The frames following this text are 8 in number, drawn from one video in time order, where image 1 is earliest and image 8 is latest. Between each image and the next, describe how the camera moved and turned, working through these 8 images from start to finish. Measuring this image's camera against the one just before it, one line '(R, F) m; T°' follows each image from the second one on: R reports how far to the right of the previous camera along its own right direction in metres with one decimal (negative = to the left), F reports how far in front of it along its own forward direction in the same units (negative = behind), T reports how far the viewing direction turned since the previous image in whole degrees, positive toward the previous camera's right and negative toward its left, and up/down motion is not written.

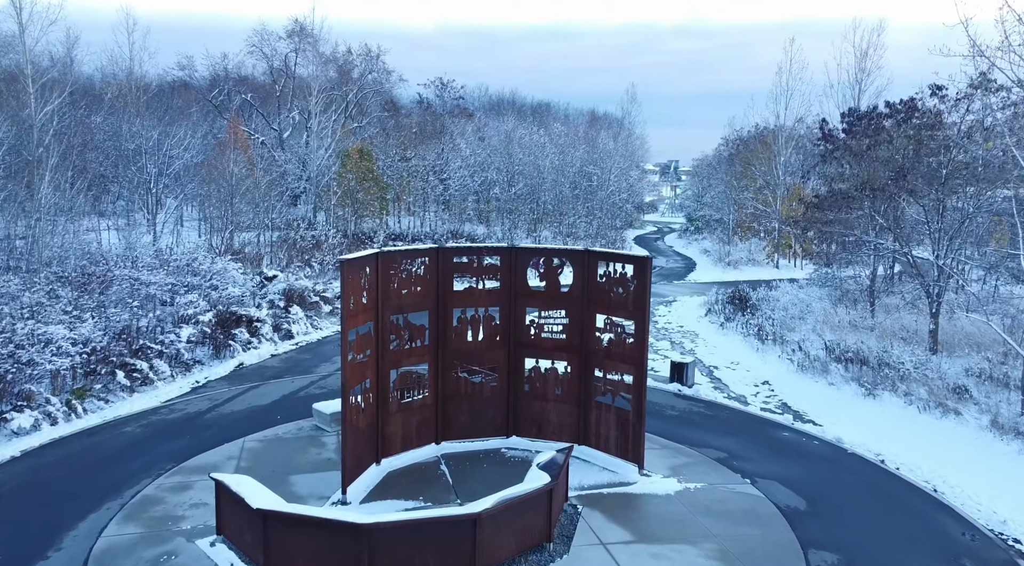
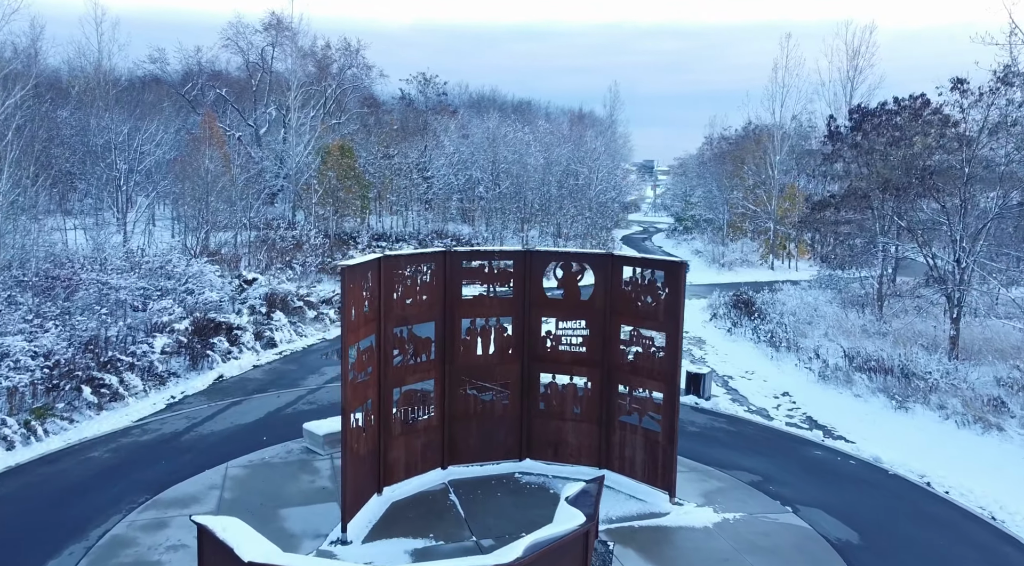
(-0.6, +1.2) m; +2°
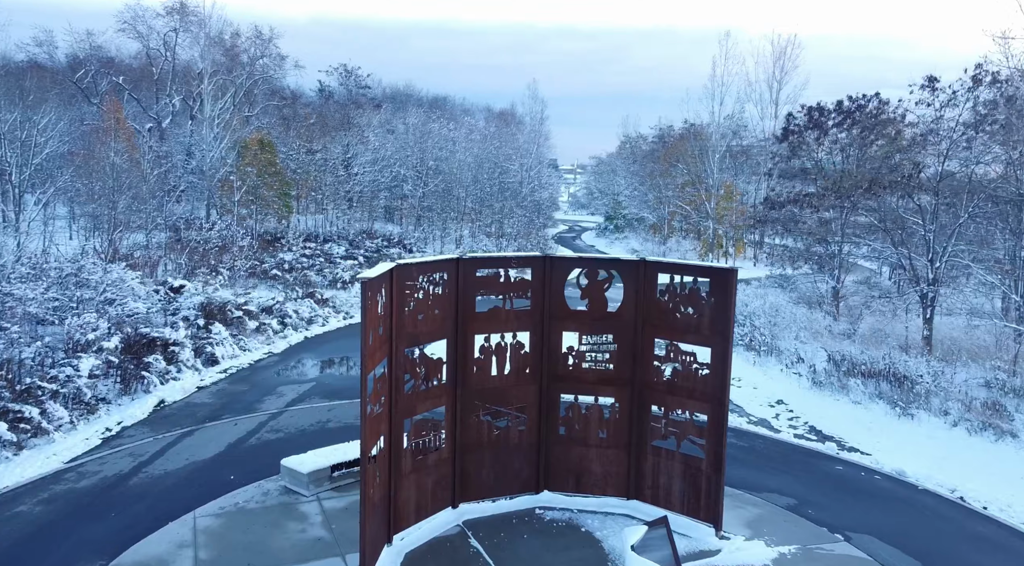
(-1.5, +1.5) m; +7°
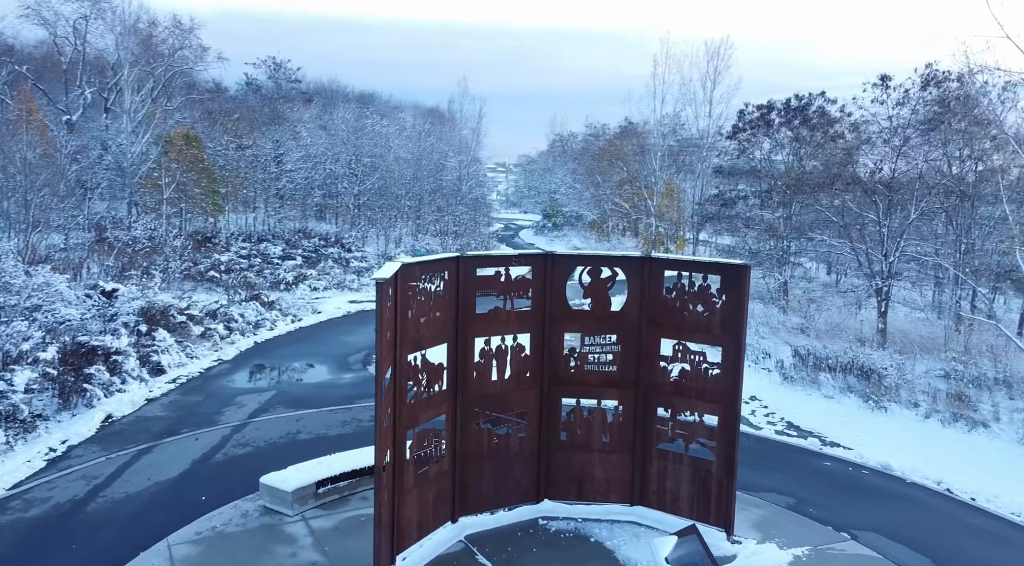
(-1.0, +0.6) m; +6°
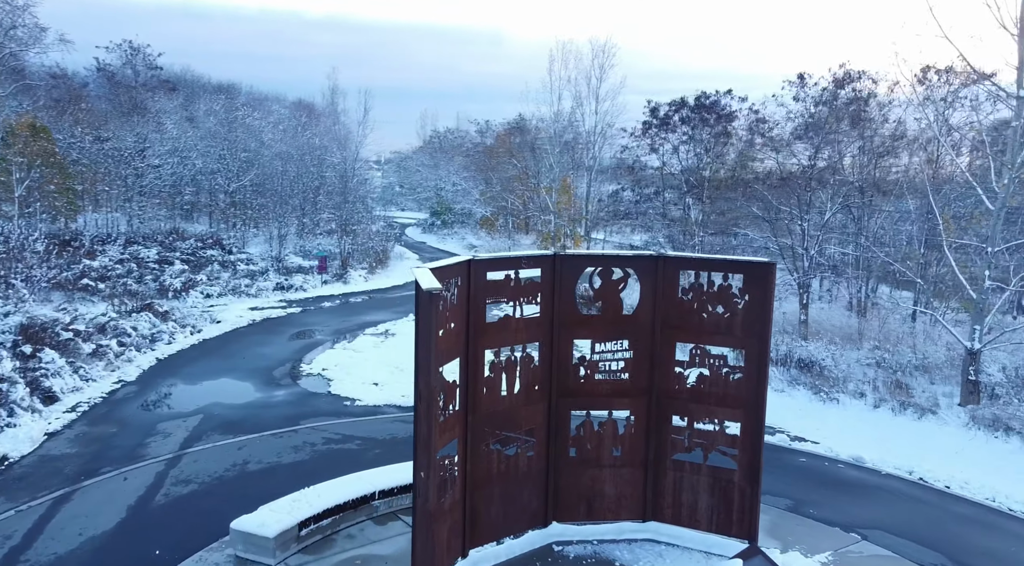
(-1.7, +1.1) m; +10°
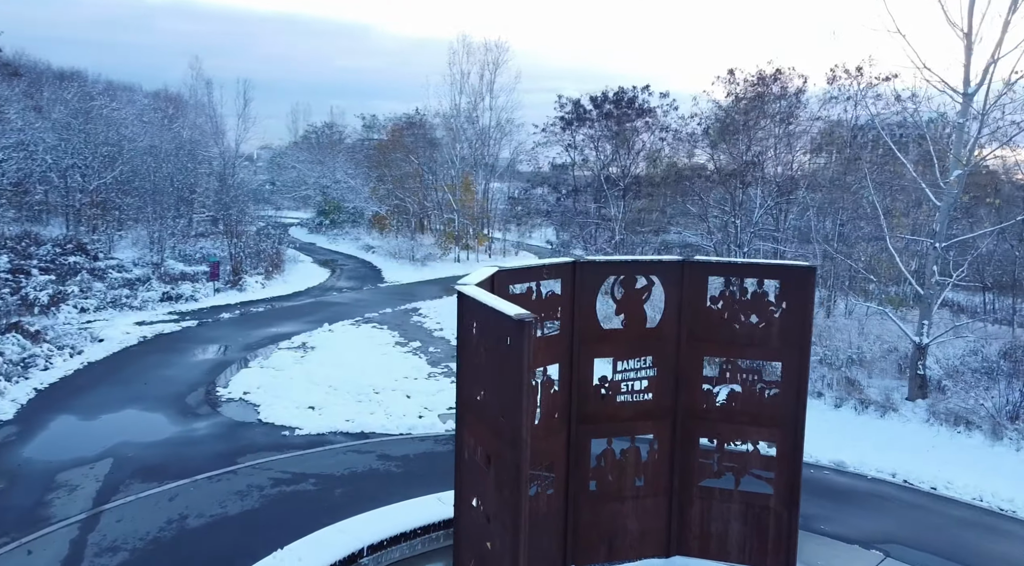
(-1.4, +1.4) m; +10°
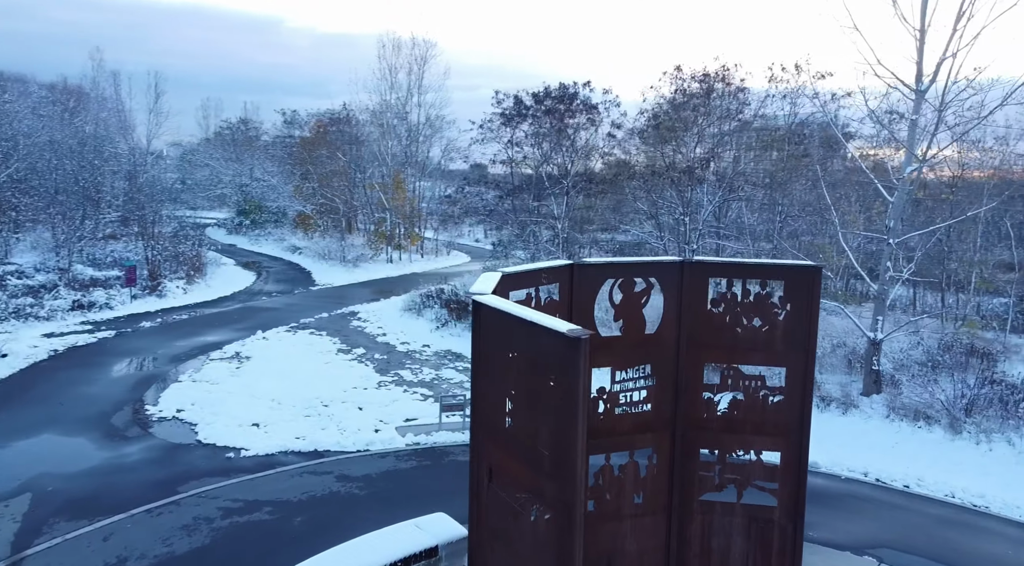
(-0.7, +0.7) m; +6°
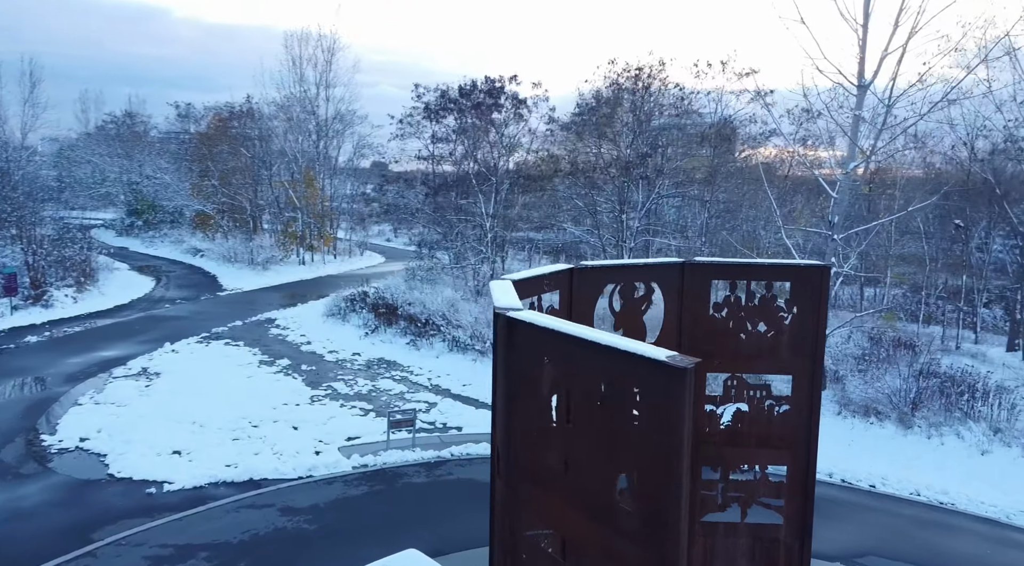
(-0.7, +0.9) m; +7°
